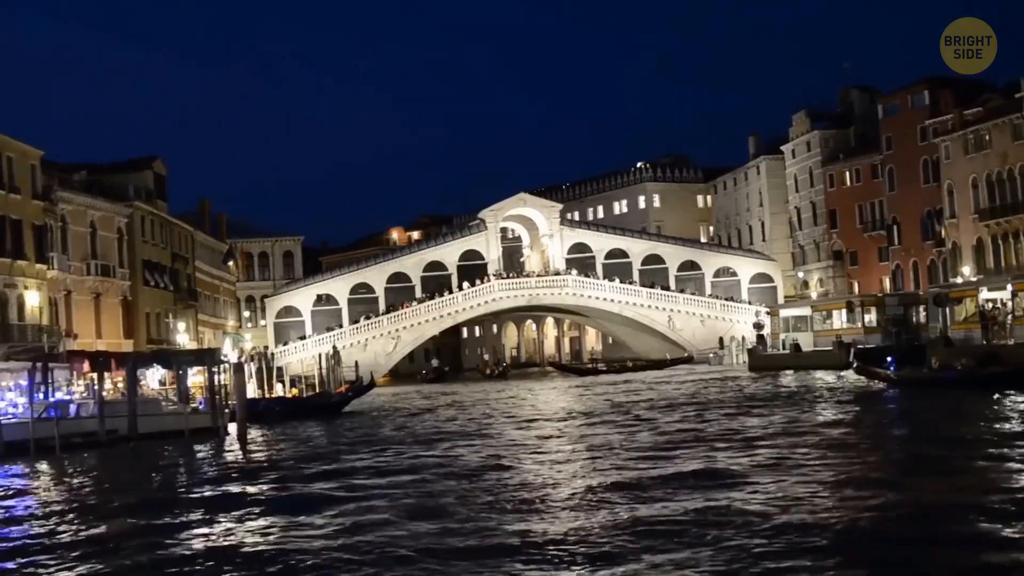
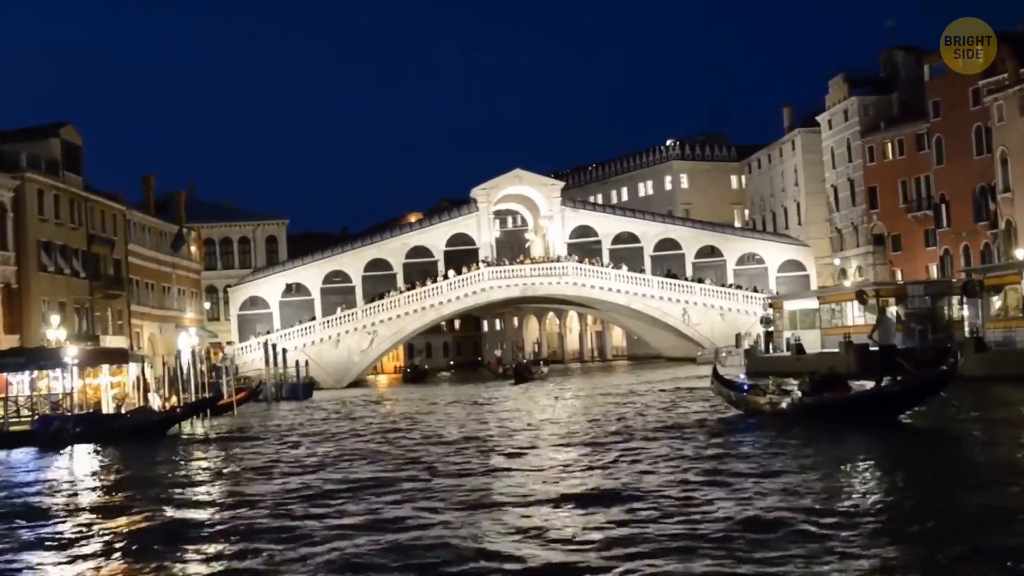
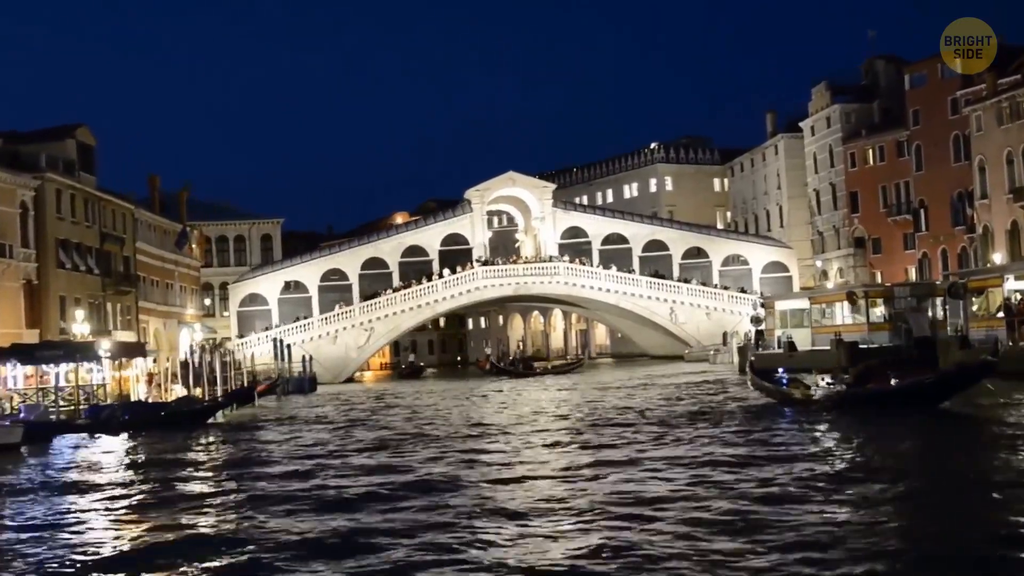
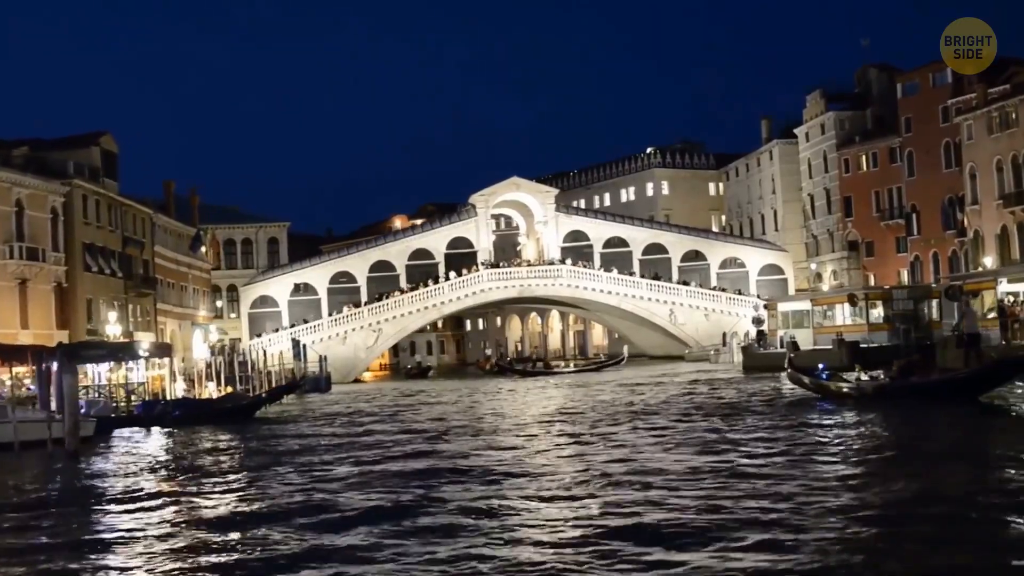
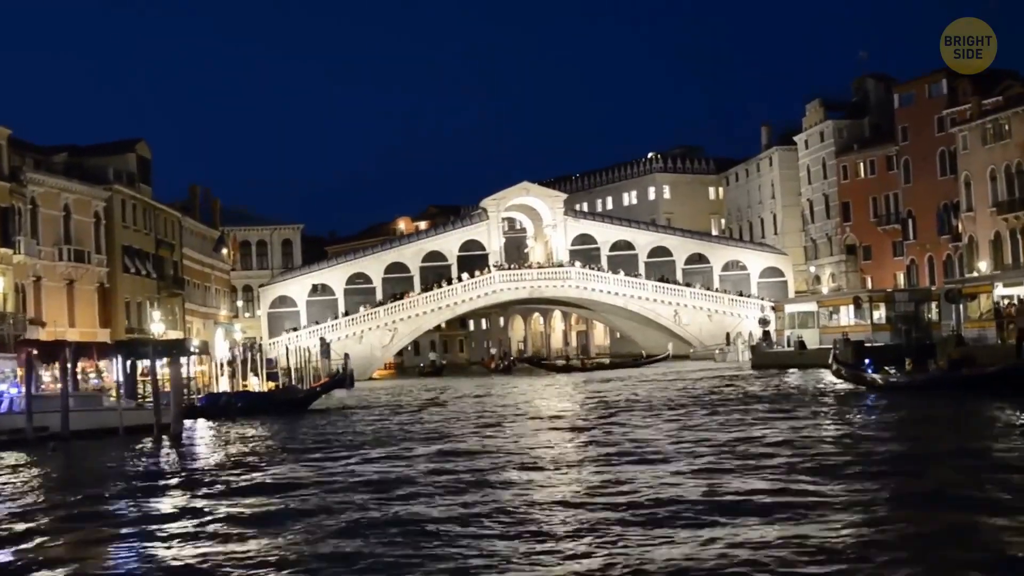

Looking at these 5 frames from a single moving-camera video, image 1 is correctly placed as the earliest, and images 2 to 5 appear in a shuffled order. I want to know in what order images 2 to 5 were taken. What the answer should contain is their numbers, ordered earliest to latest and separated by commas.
5, 4, 3, 2
